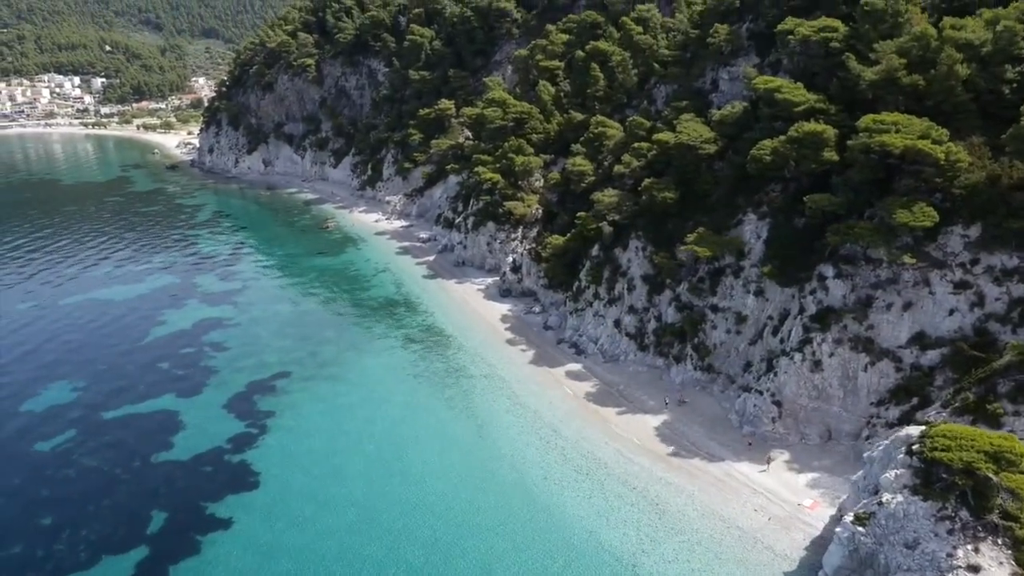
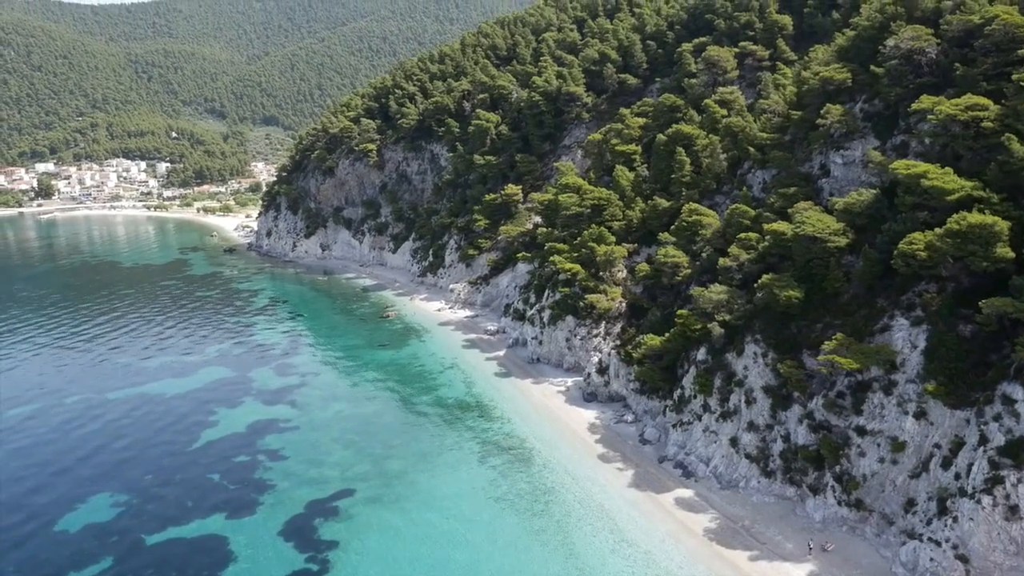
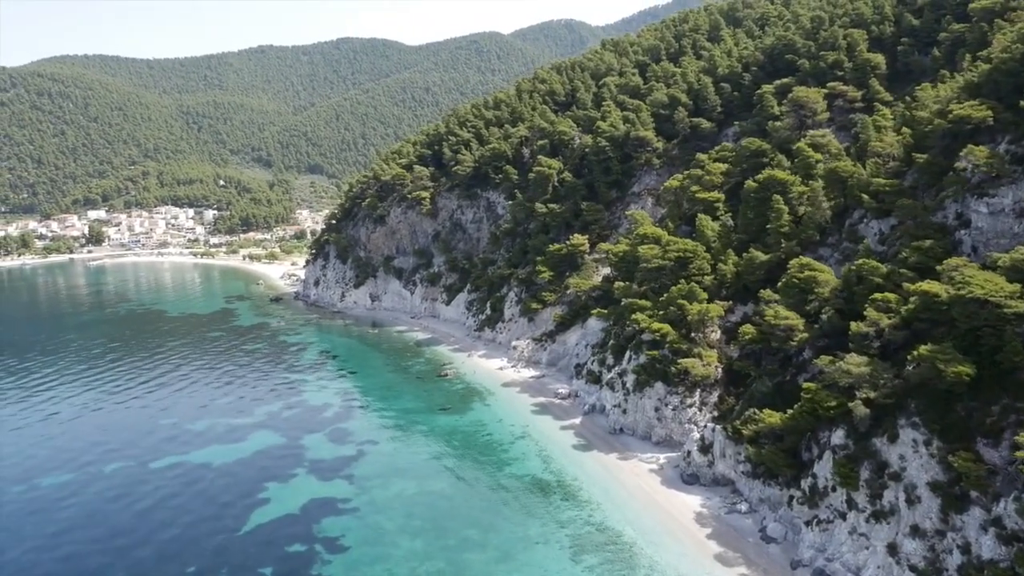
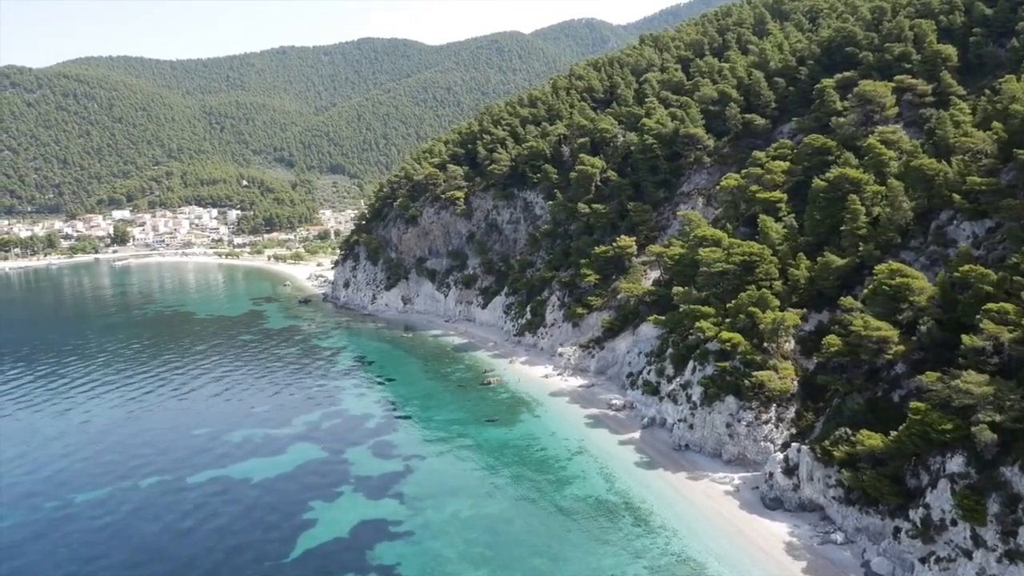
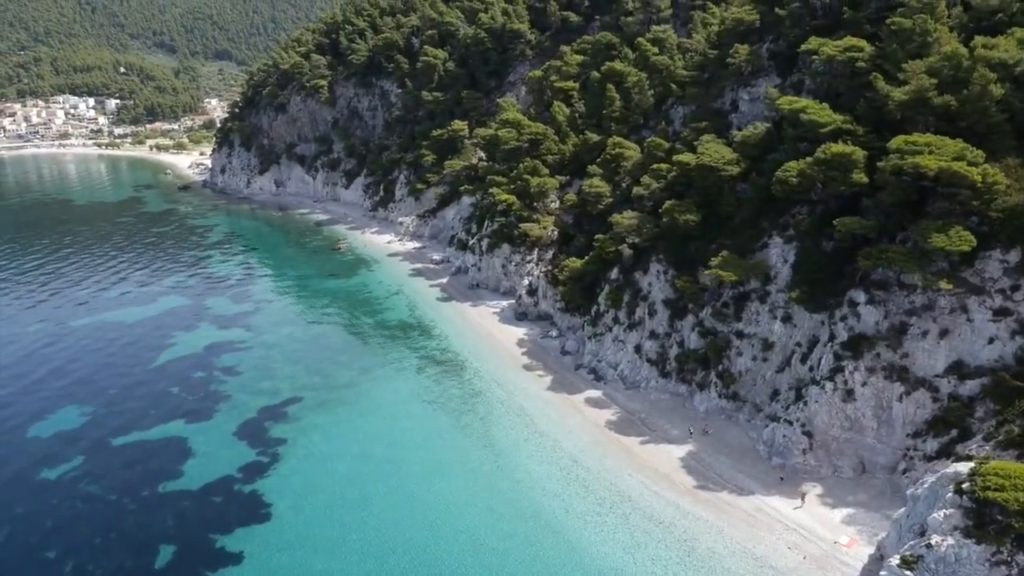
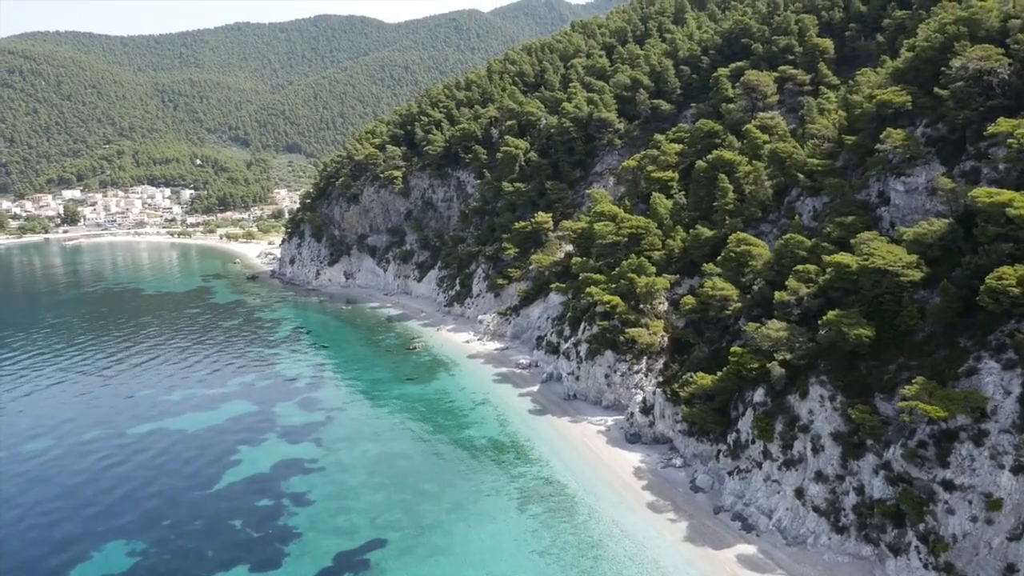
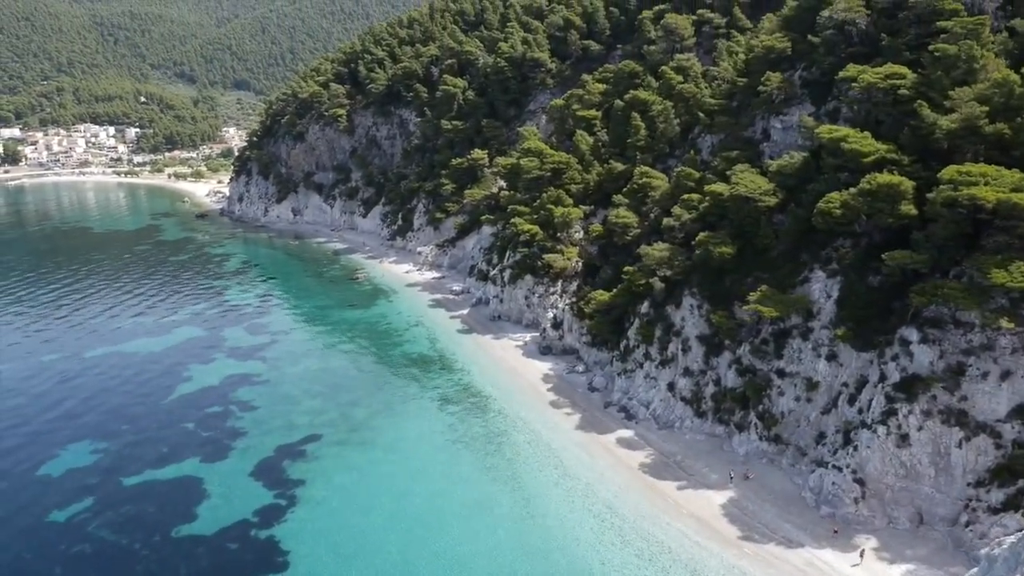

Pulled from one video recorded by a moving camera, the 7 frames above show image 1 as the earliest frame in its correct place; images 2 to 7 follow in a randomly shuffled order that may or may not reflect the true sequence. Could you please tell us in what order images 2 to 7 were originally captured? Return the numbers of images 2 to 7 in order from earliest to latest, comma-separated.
5, 7, 2, 6, 3, 4
